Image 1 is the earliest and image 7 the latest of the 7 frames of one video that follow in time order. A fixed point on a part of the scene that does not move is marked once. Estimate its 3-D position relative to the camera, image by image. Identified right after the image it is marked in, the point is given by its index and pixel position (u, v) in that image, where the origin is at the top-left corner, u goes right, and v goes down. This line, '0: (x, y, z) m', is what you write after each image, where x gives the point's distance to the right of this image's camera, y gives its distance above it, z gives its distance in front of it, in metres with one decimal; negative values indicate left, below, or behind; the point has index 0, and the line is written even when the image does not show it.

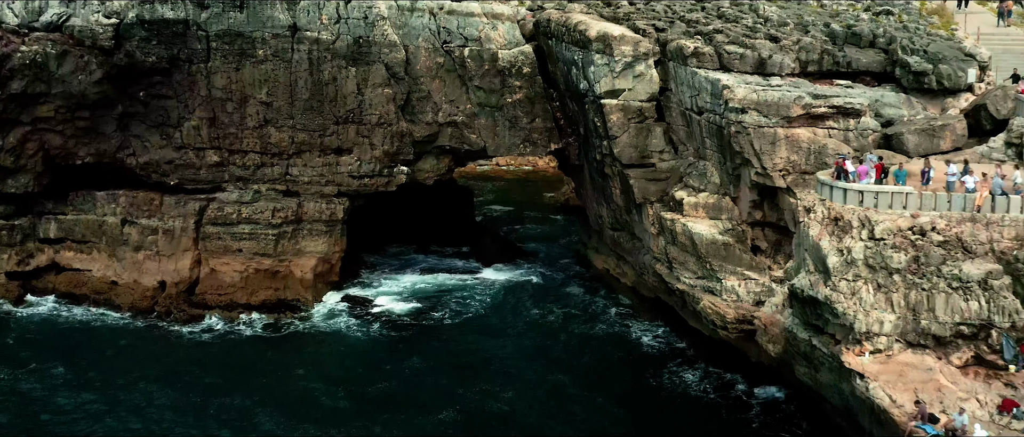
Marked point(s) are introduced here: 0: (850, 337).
0: (+7.0, -2.4, +19.2) m
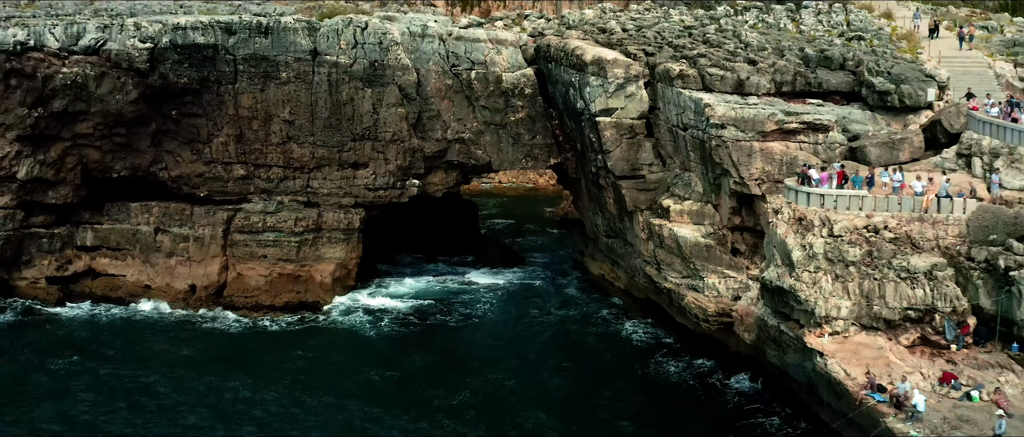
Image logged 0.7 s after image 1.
0: (+7.1, -2.4, +21.9) m
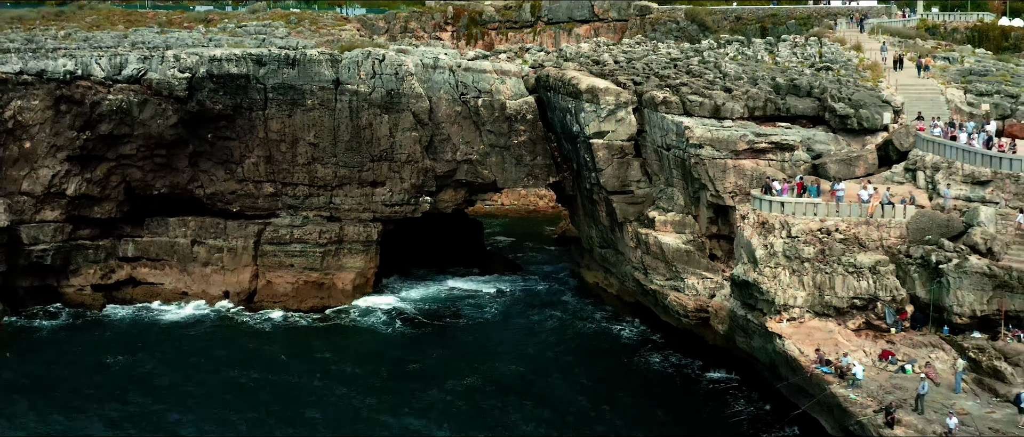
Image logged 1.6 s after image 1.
0: (+7.2, -2.5, +25.4) m
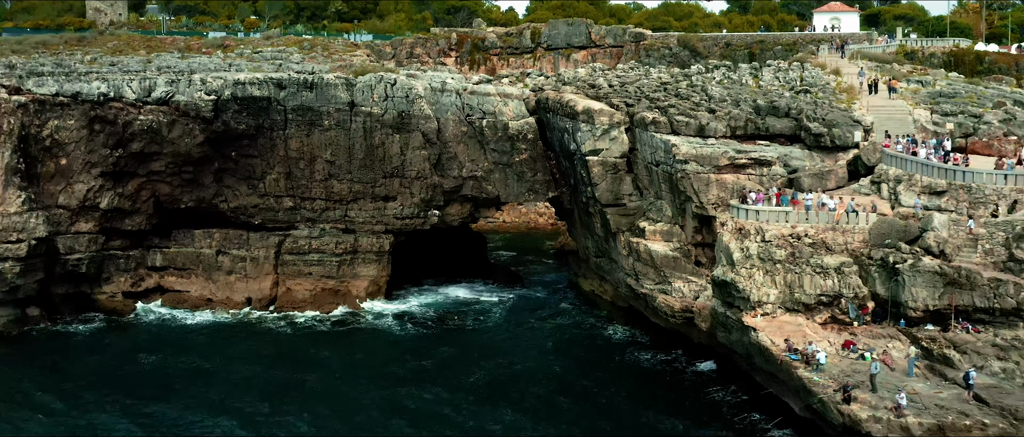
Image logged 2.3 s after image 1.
0: (+7.3, -2.7, +28.3) m
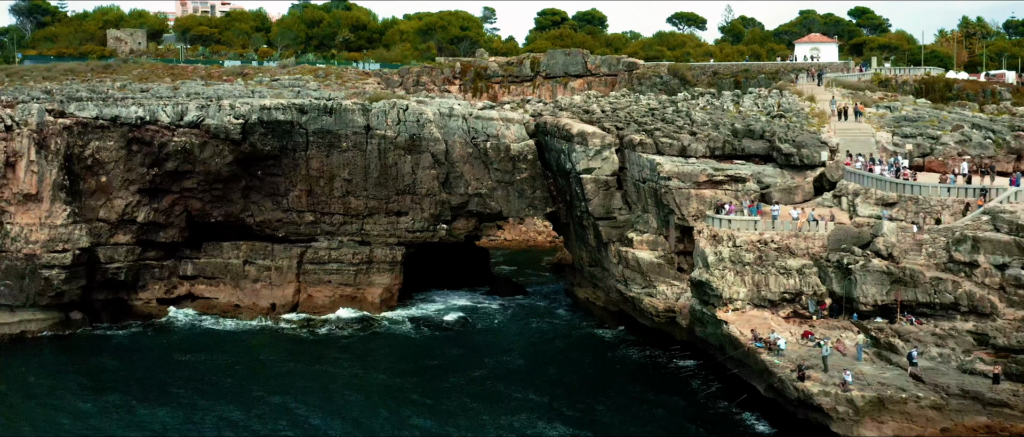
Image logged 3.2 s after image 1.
0: (+7.4, -3.0, +32.2) m
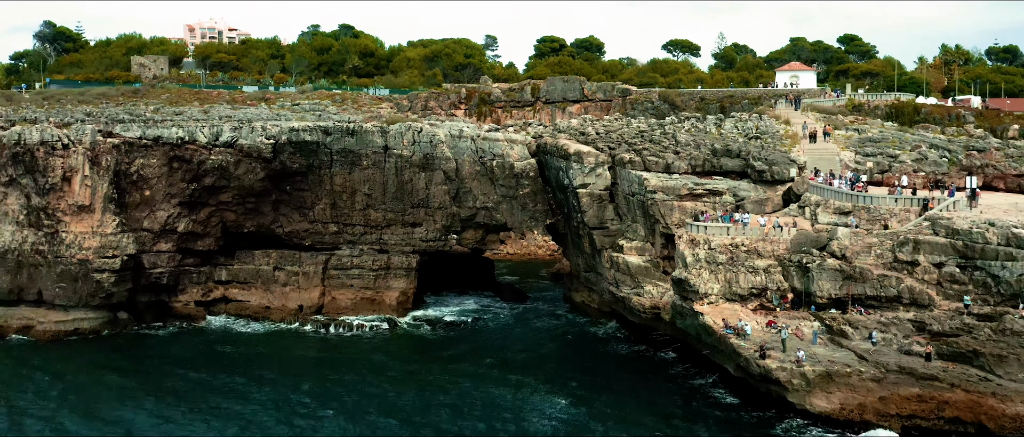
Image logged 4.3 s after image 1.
0: (+7.6, -3.2, +37.2) m
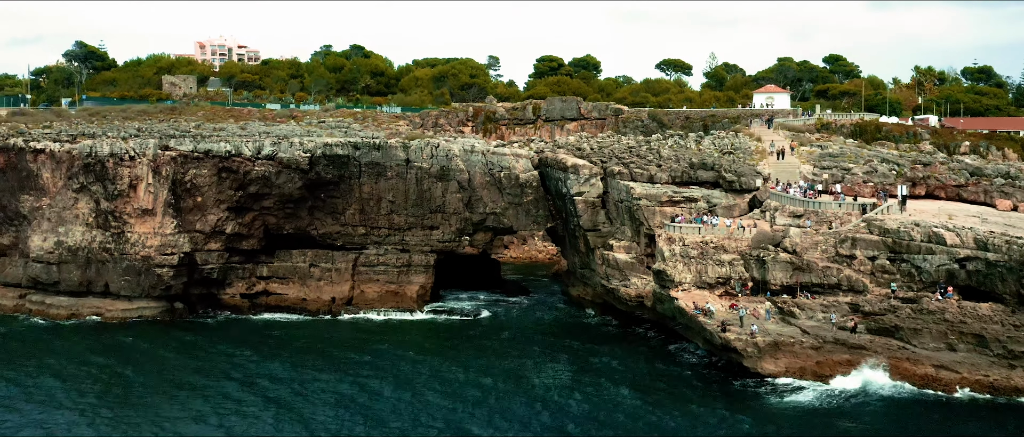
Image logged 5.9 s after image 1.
0: (+7.9, -3.3, +44.7) m
